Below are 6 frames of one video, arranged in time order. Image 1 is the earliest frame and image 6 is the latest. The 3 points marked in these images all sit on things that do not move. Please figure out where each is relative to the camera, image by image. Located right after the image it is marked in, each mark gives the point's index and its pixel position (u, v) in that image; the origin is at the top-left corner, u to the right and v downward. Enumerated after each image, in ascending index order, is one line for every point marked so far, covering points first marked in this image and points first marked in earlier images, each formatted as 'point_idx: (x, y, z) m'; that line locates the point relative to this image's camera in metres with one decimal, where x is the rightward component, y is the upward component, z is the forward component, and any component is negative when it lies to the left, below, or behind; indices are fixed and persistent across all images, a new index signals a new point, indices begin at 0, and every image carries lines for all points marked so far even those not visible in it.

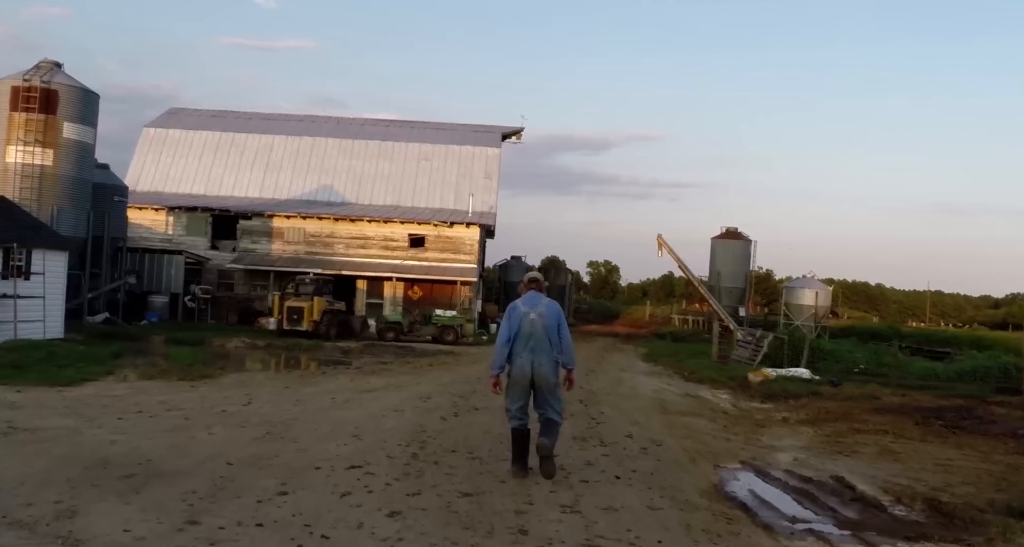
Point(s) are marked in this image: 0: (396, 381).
0: (-1.8, -1.7, +13.1) m
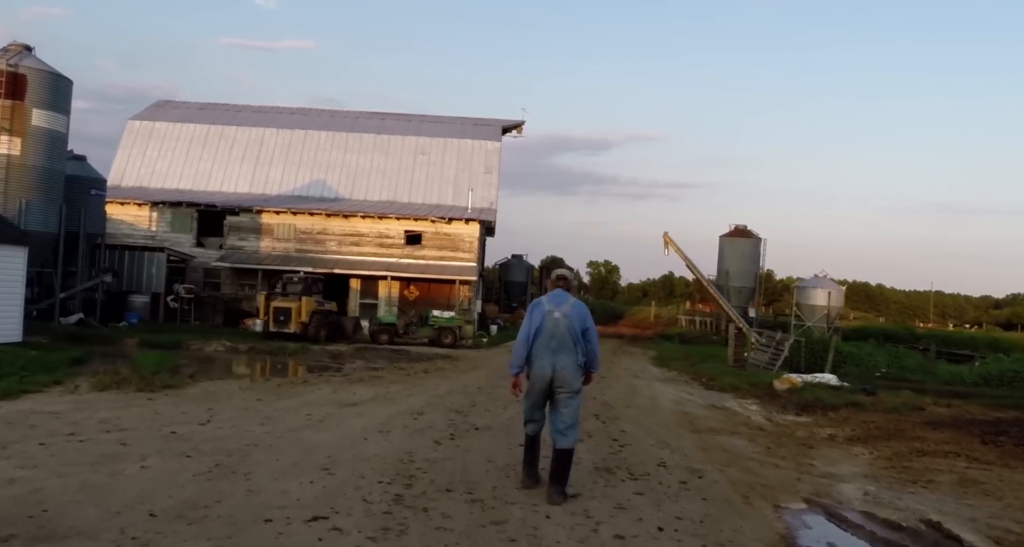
0: (-1.8, -1.7, +11.5) m
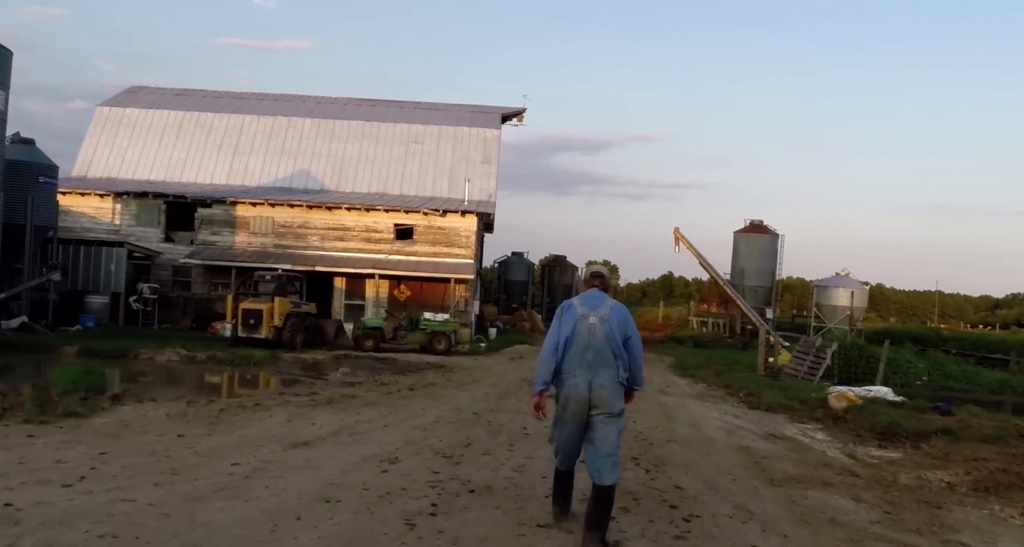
0: (-1.7, -1.6, +8.9) m
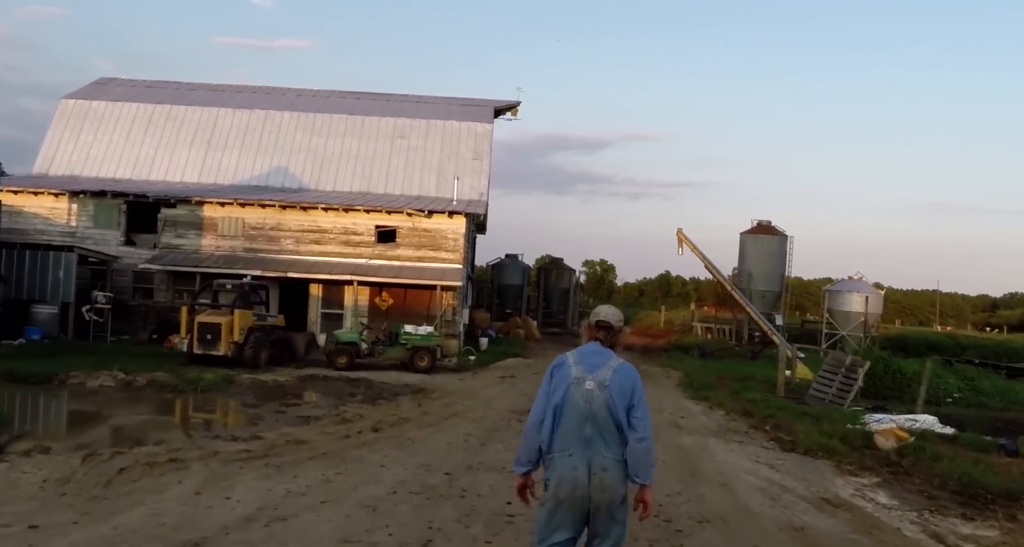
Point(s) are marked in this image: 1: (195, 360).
0: (-1.9, -1.8, +6.7) m
1: (-6.6, -1.8, +17.2) m
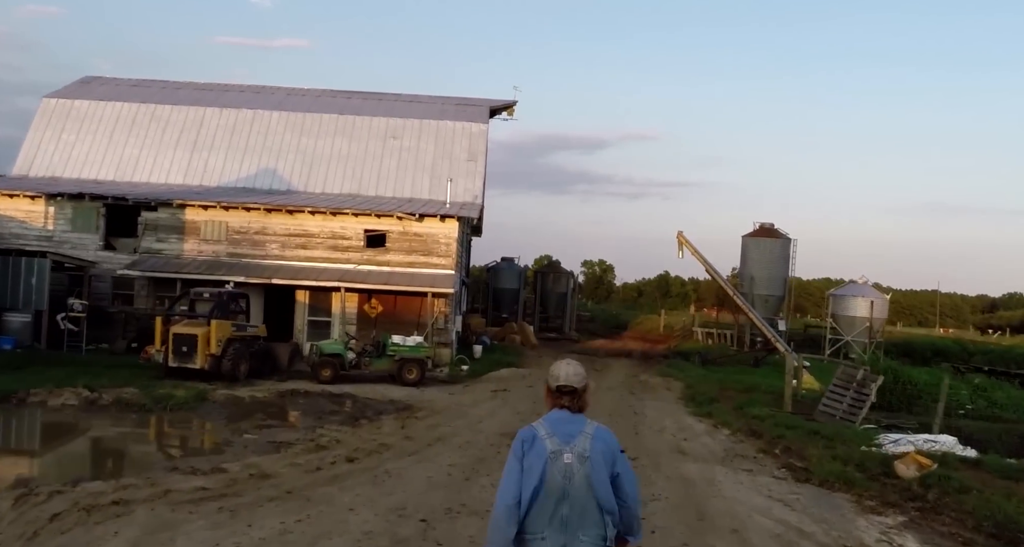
0: (-2.0, -2.0, +5.8) m
1: (-6.8, -2.0, +16.3) m
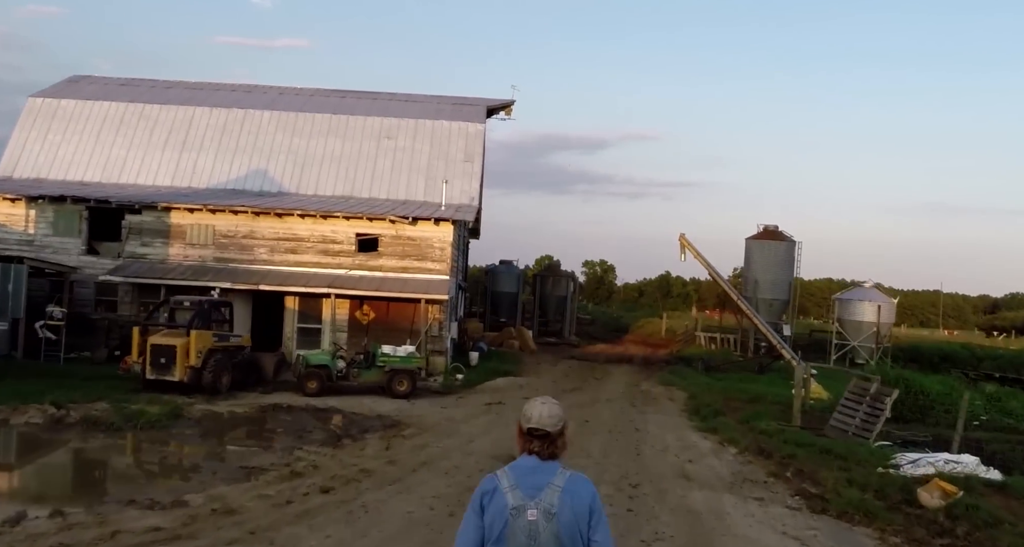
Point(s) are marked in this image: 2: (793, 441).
0: (-2.1, -2.1, +5.1) m
1: (-6.9, -2.1, +15.6) m
2: (+4.7, -2.8, +13.7) m
